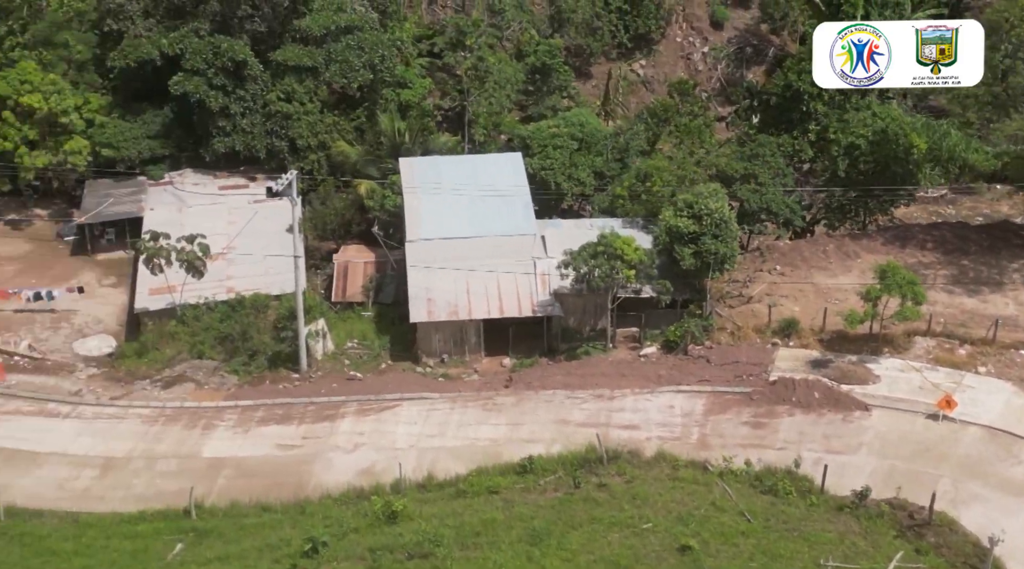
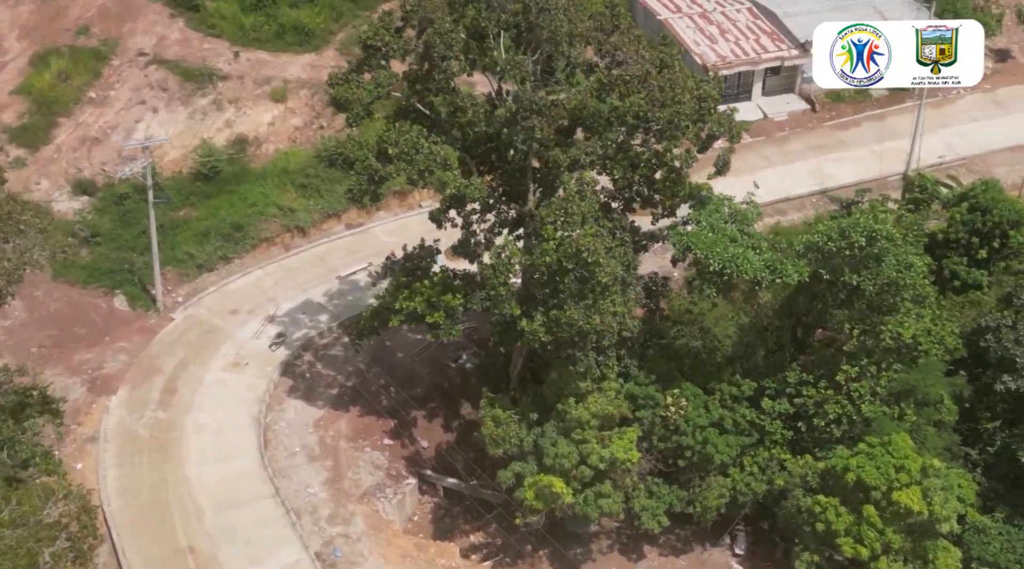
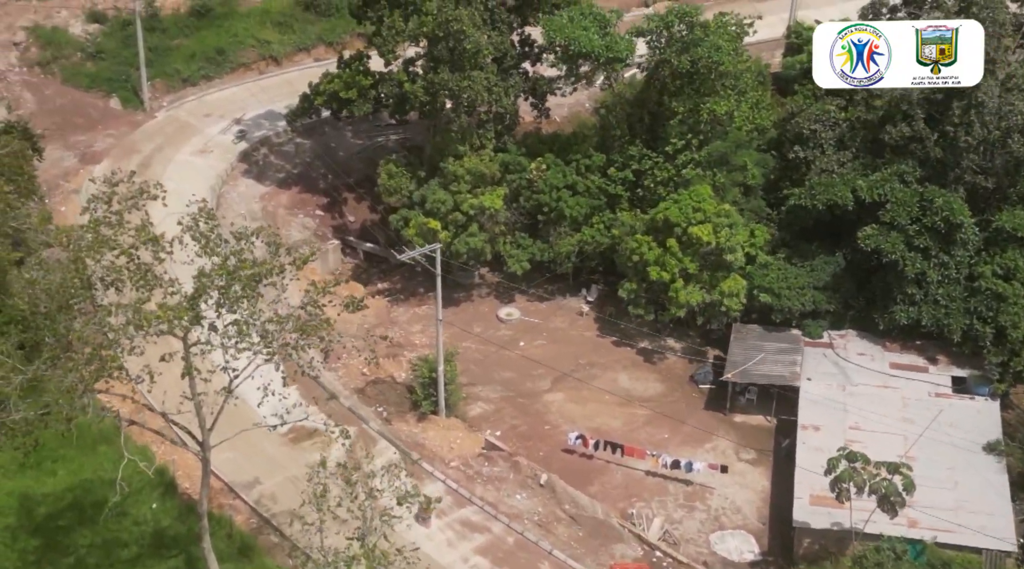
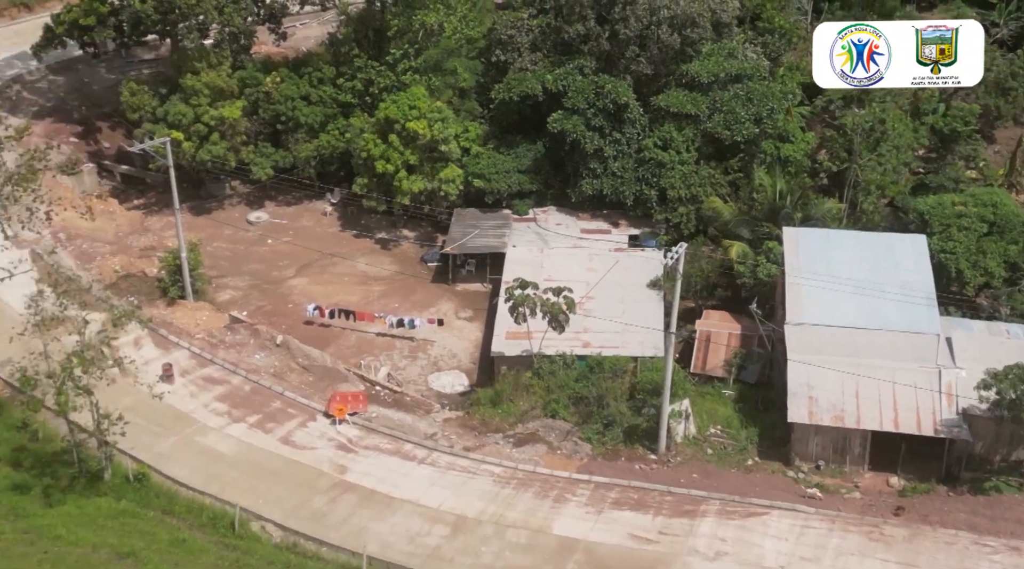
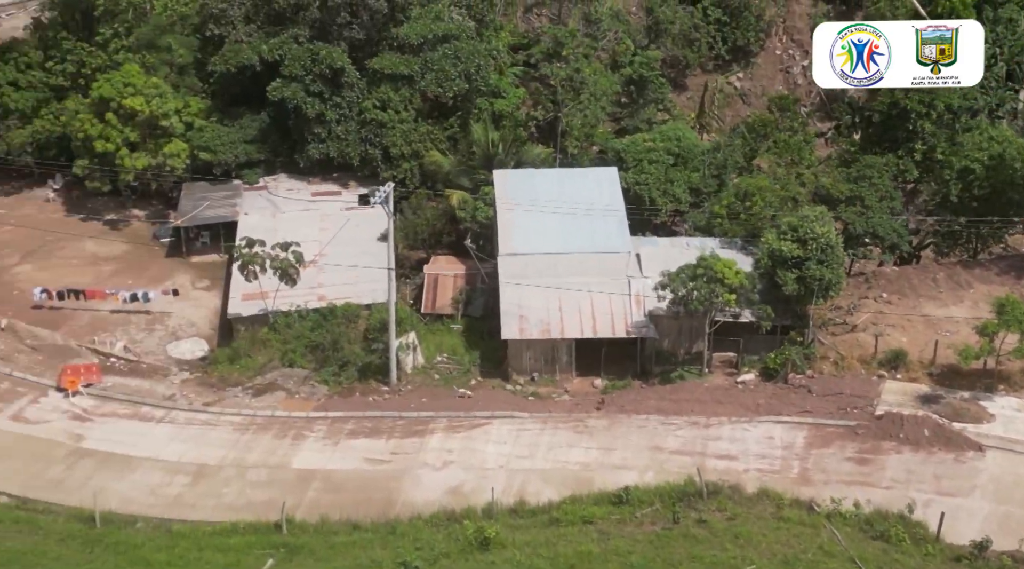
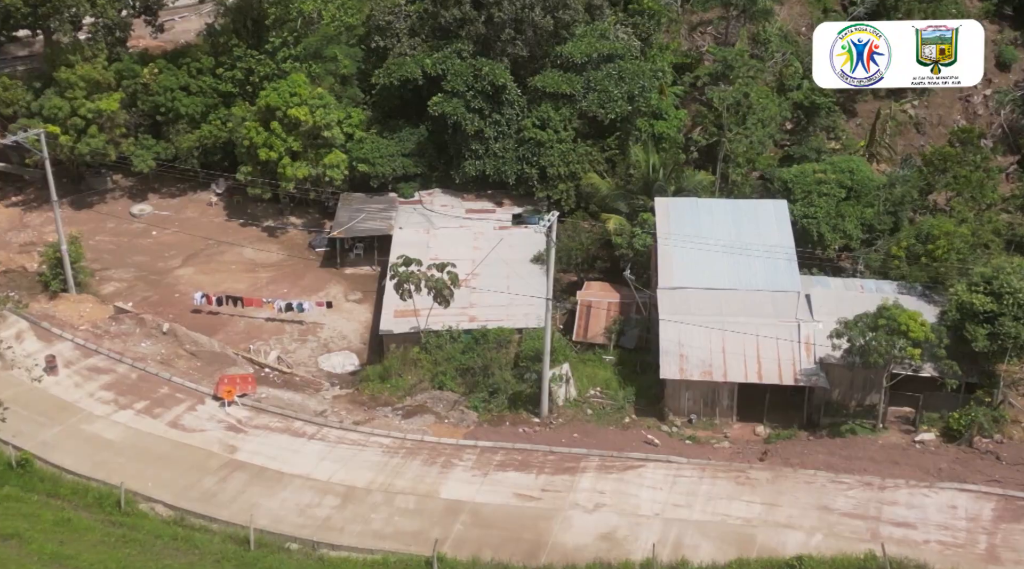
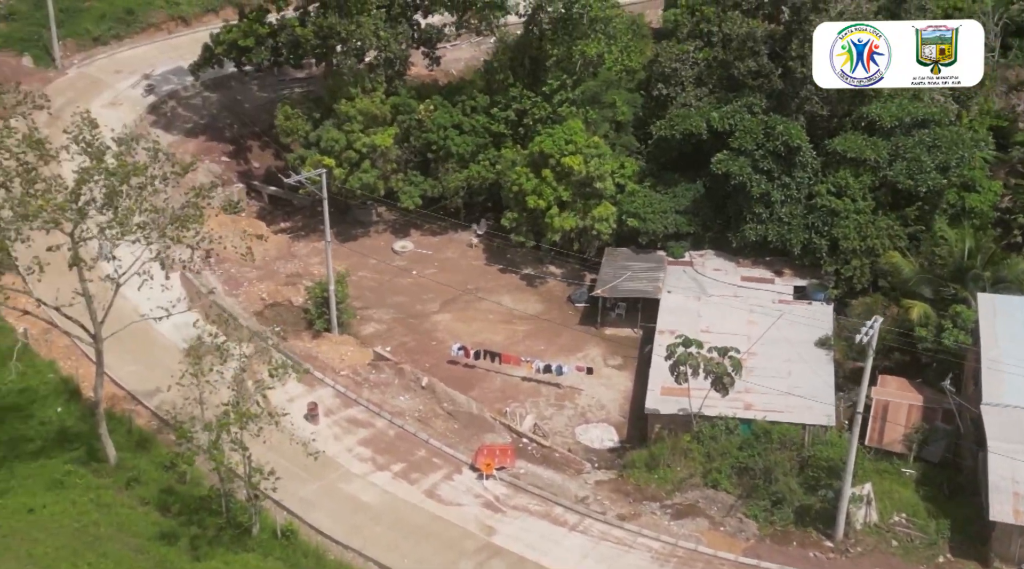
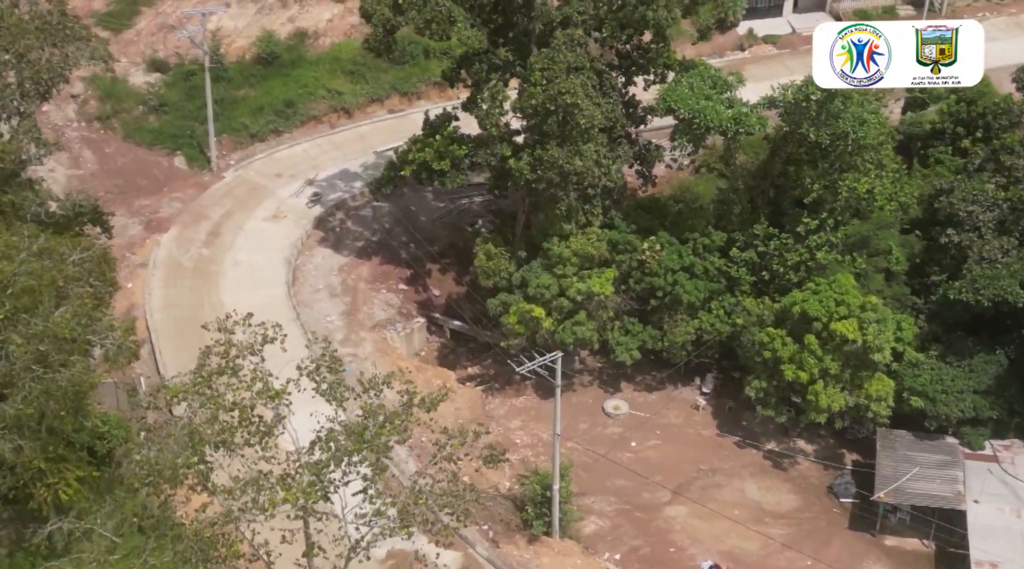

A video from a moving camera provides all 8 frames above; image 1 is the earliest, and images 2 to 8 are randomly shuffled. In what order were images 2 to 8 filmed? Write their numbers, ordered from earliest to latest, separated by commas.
5, 6, 4, 7, 3, 8, 2
